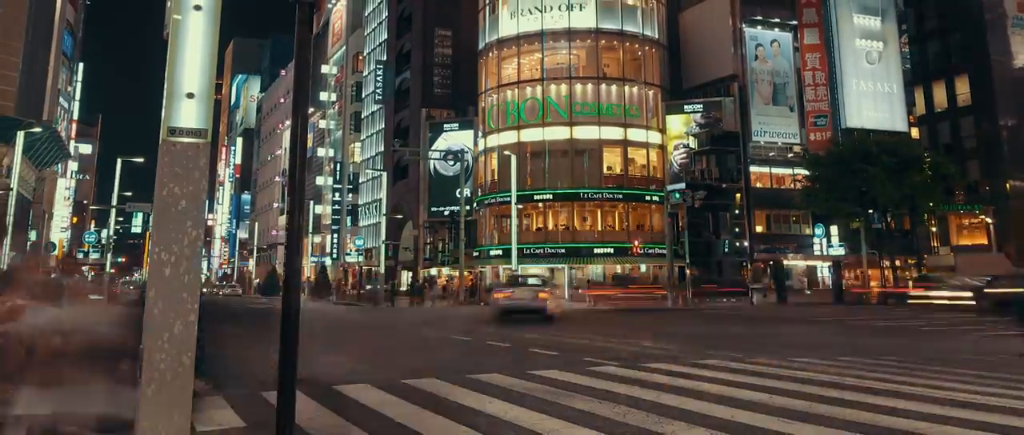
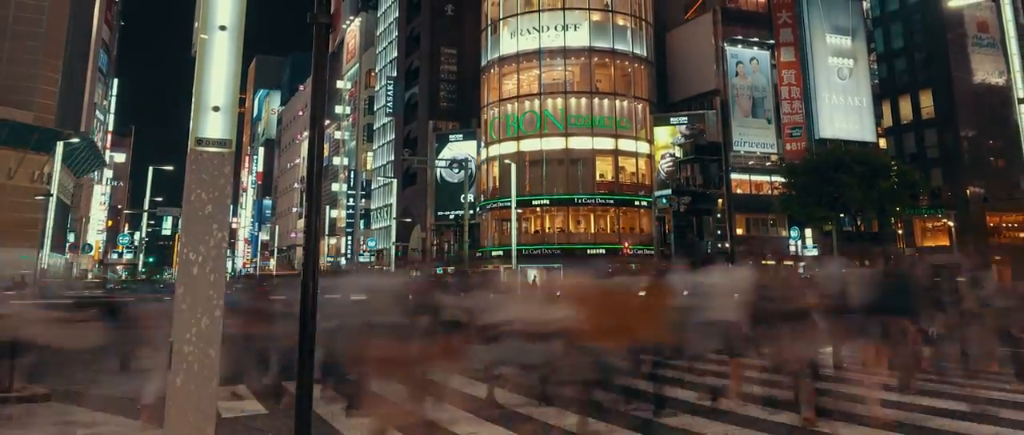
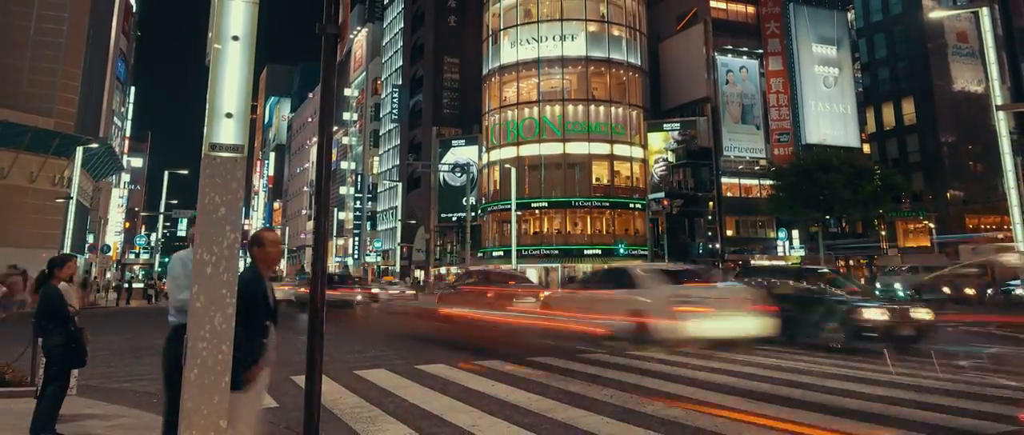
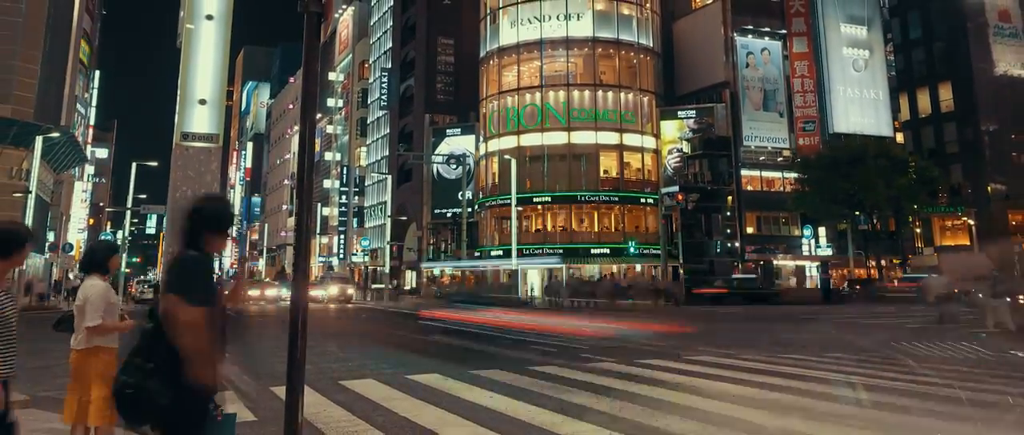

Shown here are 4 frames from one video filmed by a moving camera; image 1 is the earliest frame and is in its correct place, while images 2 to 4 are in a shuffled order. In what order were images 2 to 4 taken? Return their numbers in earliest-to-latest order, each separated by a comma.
4, 2, 3
